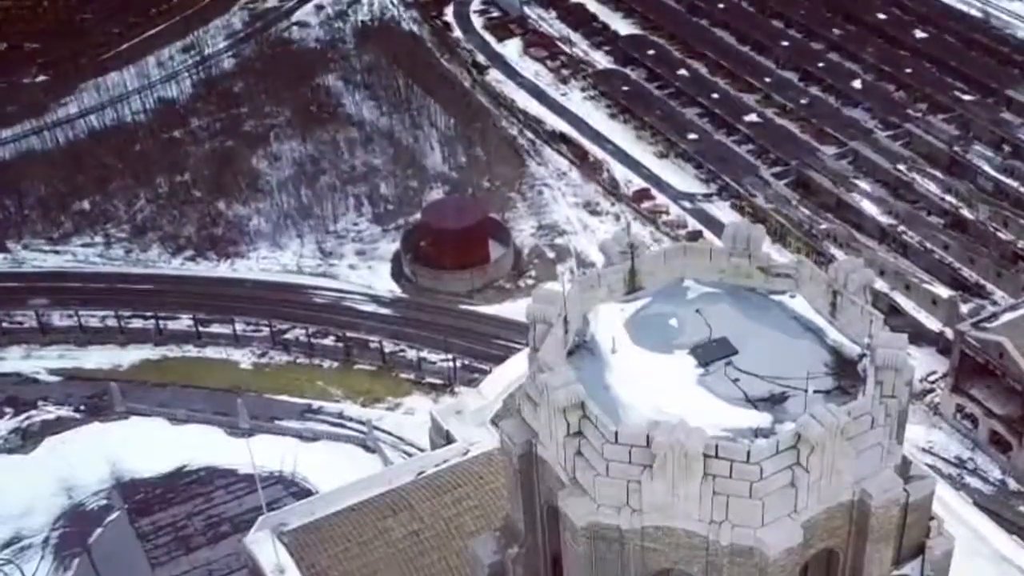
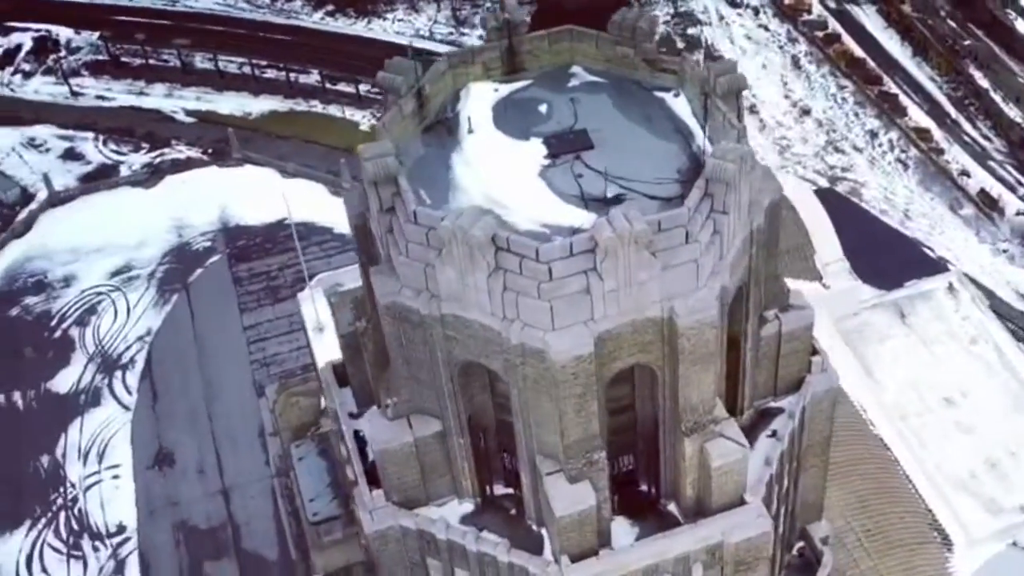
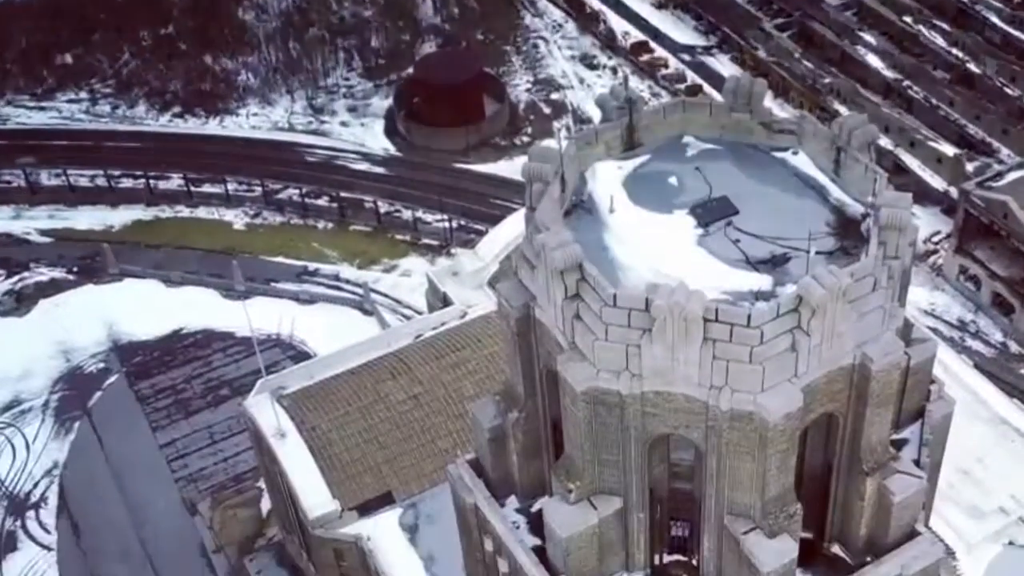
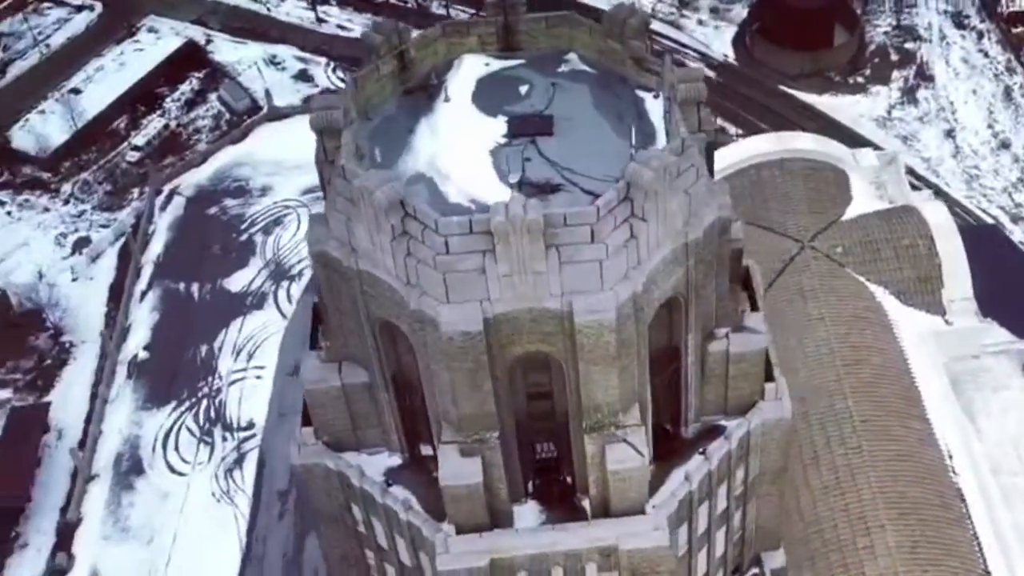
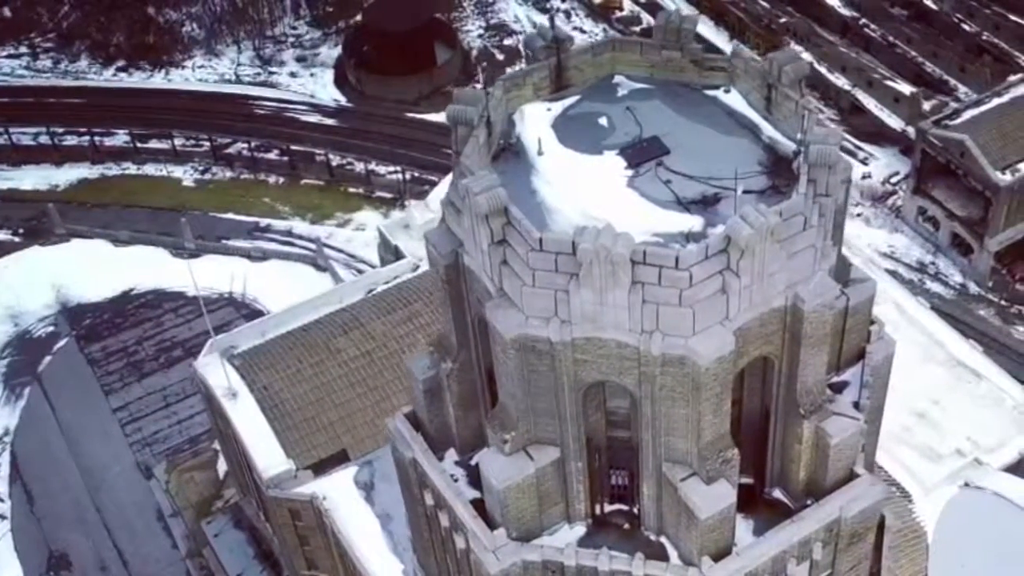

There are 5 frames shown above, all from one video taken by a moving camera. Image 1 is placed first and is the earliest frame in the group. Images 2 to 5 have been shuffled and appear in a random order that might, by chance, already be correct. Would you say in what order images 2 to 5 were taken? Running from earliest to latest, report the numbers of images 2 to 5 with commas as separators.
3, 5, 2, 4
